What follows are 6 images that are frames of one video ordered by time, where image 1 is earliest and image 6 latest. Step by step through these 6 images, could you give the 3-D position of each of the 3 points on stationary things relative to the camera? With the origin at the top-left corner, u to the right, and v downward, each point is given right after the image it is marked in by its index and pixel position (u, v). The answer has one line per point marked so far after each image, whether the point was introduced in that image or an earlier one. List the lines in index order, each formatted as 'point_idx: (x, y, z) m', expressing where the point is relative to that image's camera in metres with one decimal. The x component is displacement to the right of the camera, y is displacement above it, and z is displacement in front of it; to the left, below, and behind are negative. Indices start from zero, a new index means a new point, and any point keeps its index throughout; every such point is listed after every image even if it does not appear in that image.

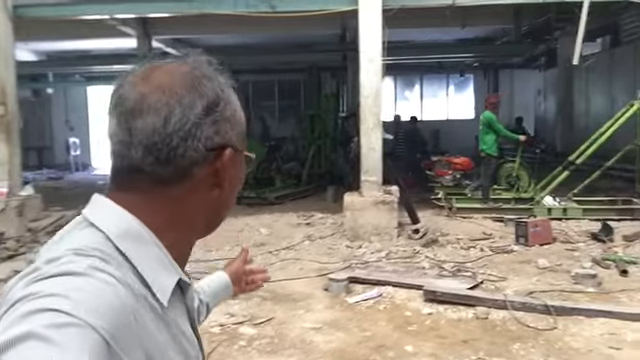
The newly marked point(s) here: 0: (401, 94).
0: (+2.5, +2.6, +16.8) m
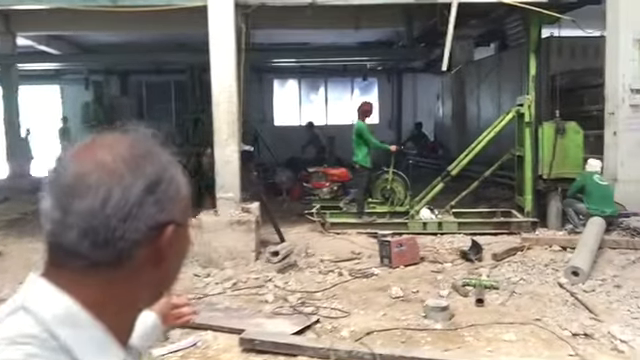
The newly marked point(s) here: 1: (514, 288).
0: (-0.3, +2.4, +16.2) m
1: (+1.7, -0.9, +4.9) m
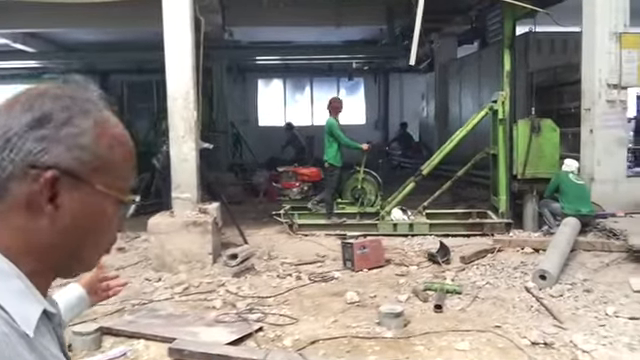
0: (-0.8, +2.4, +15.9) m
1: (+1.3, -0.9, +4.7) m
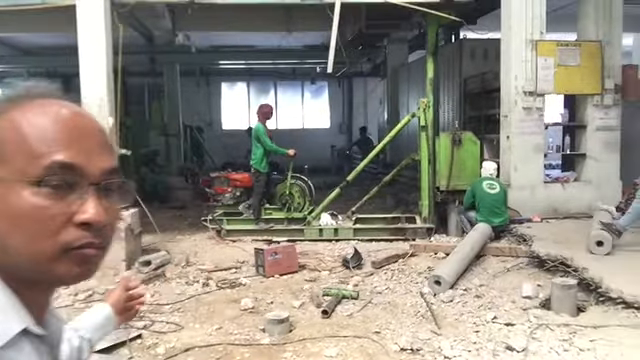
0: (-1.8, +2.3, +15.9) m
1: (+0.4, -1.0, +4.7) m
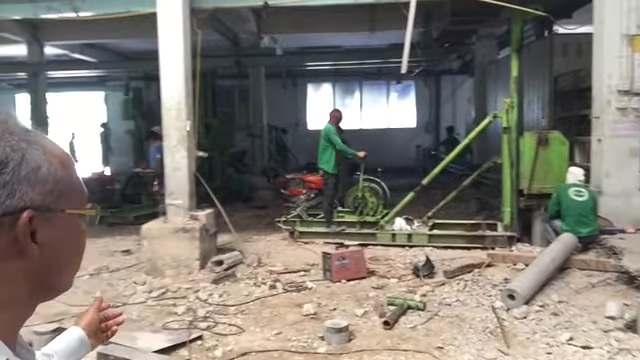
0: (+0.6, +2.2, +15.9) m
1: (+0.9, -1.0, +4.5) m
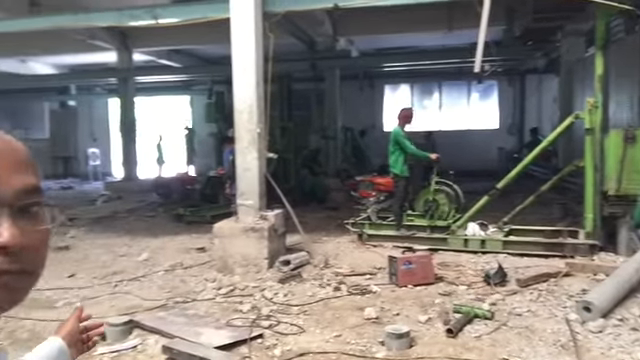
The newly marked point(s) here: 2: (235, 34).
0: (+2.7, +2.2, +15.7) m
1: (+1.4, -1.1, +4.3) m
2: (-0.9, +1.6, +6.1) m
